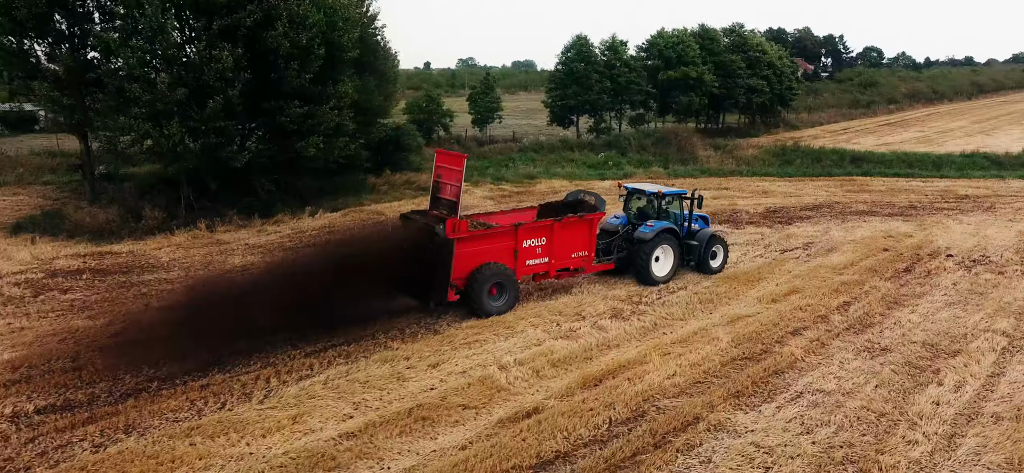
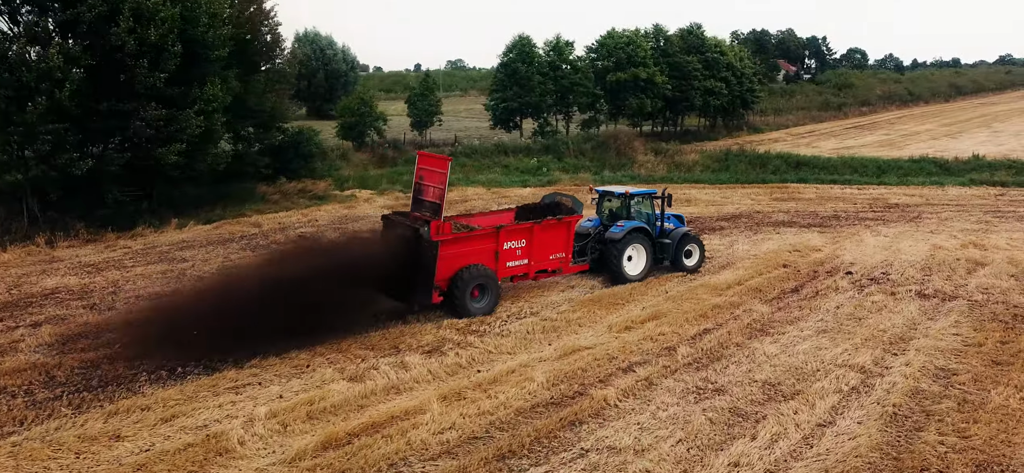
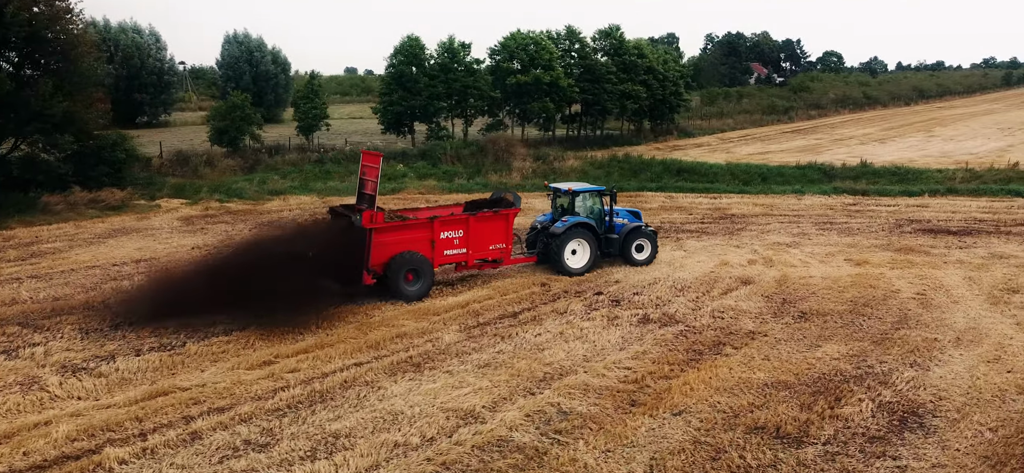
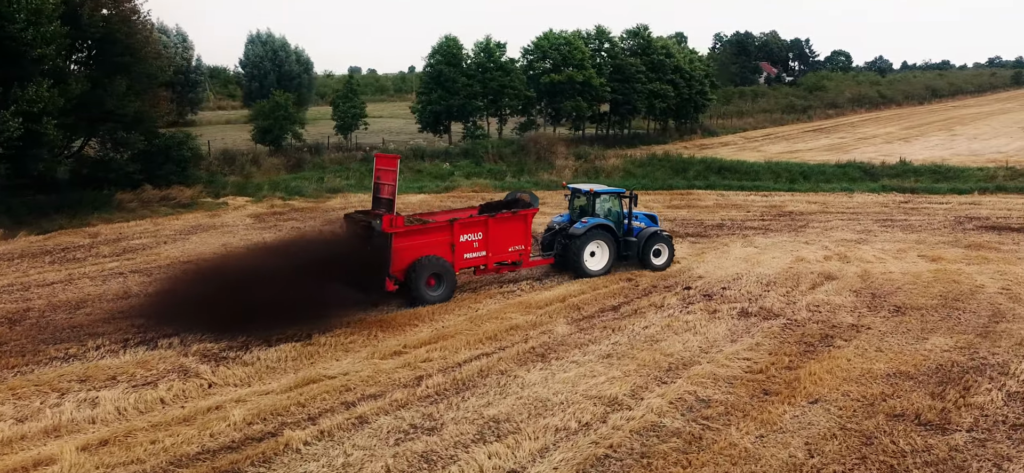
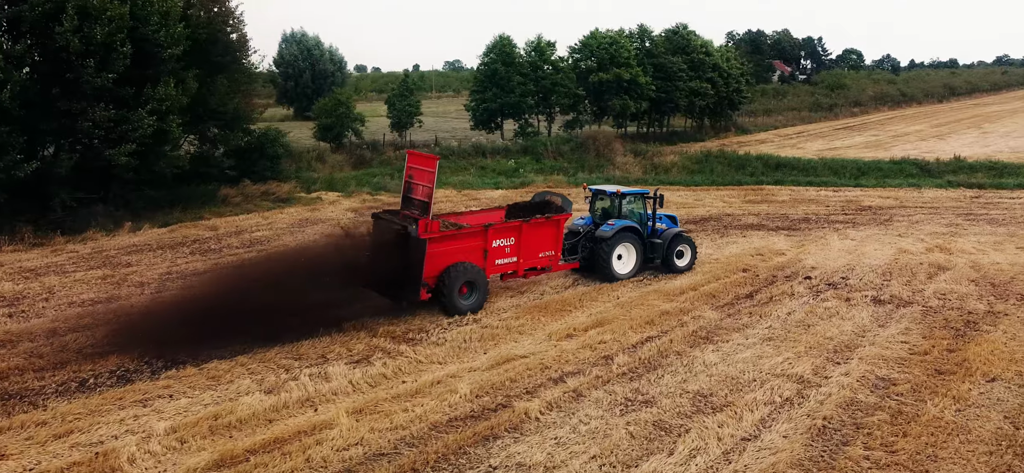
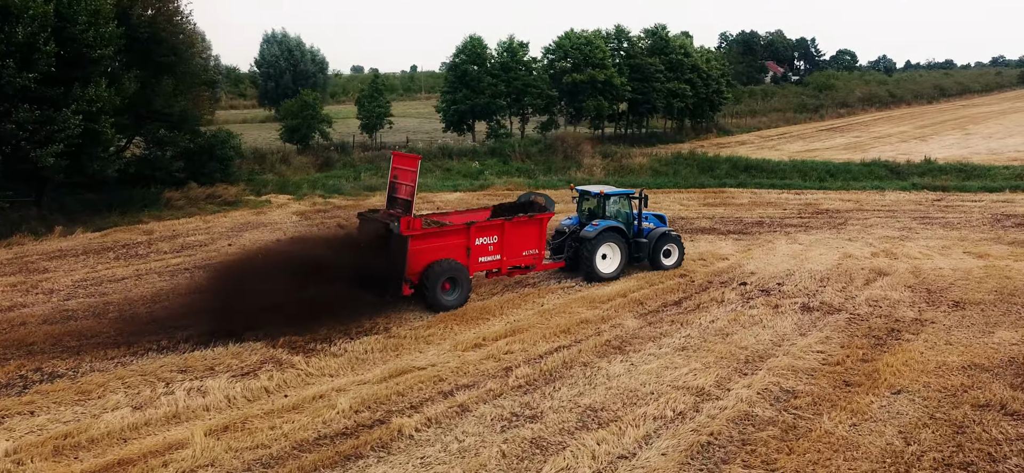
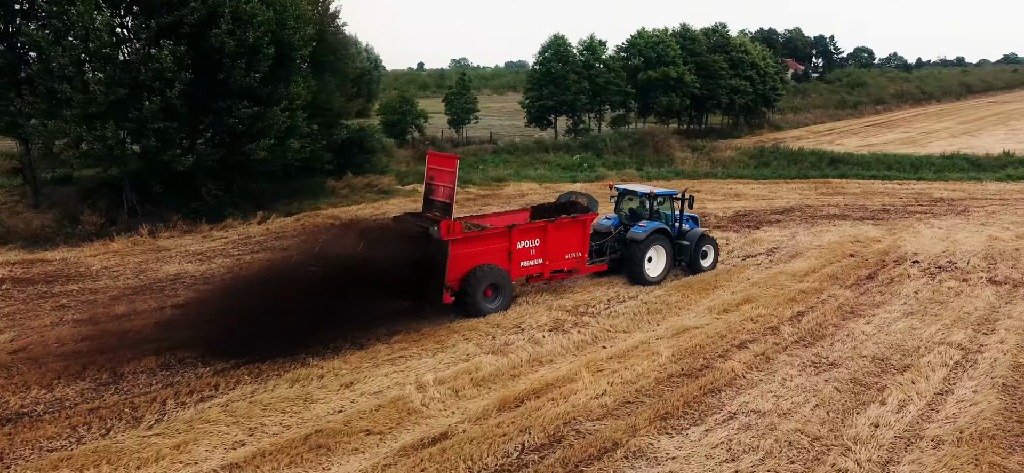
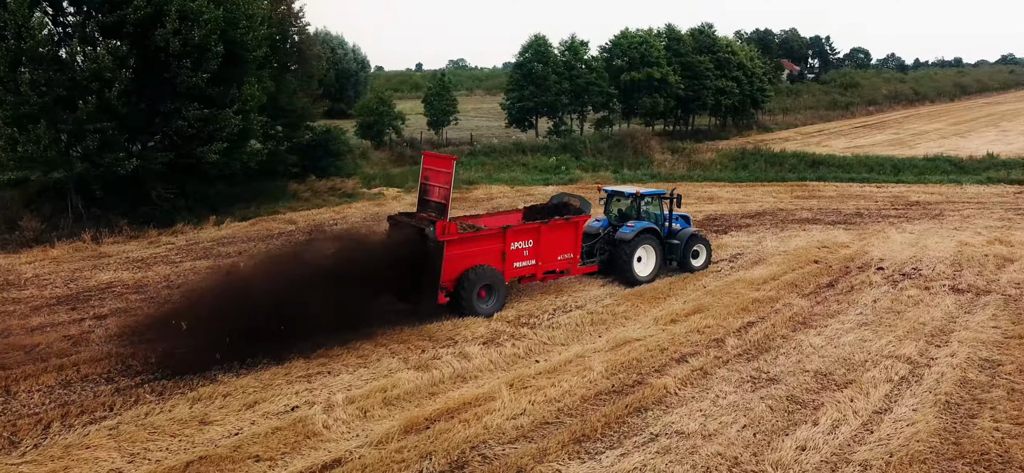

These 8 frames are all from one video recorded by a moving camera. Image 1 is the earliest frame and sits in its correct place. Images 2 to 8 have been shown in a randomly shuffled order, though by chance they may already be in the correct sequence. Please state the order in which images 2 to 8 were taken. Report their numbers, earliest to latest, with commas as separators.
7, 8, 2, 5, 6, 4, 3
